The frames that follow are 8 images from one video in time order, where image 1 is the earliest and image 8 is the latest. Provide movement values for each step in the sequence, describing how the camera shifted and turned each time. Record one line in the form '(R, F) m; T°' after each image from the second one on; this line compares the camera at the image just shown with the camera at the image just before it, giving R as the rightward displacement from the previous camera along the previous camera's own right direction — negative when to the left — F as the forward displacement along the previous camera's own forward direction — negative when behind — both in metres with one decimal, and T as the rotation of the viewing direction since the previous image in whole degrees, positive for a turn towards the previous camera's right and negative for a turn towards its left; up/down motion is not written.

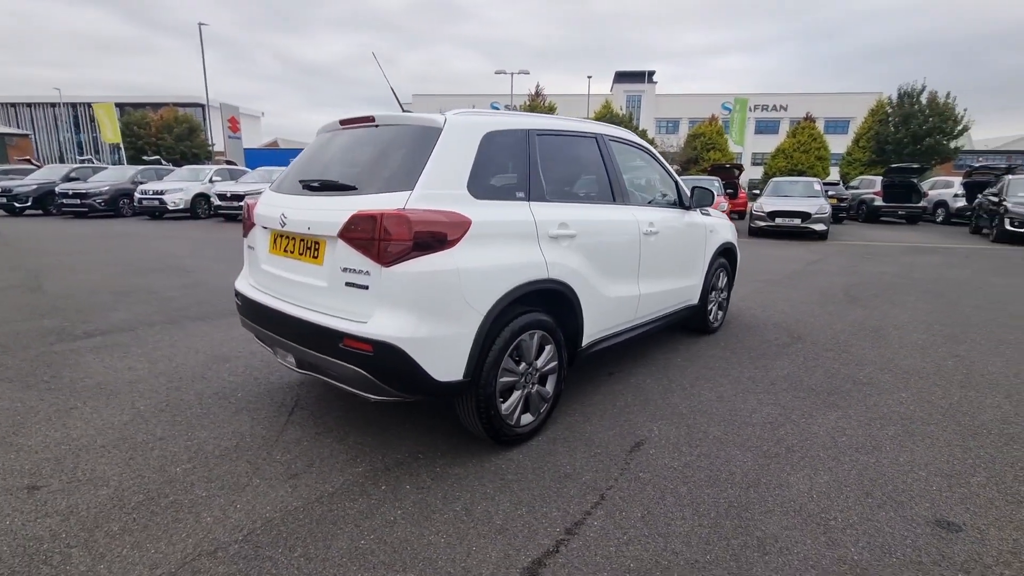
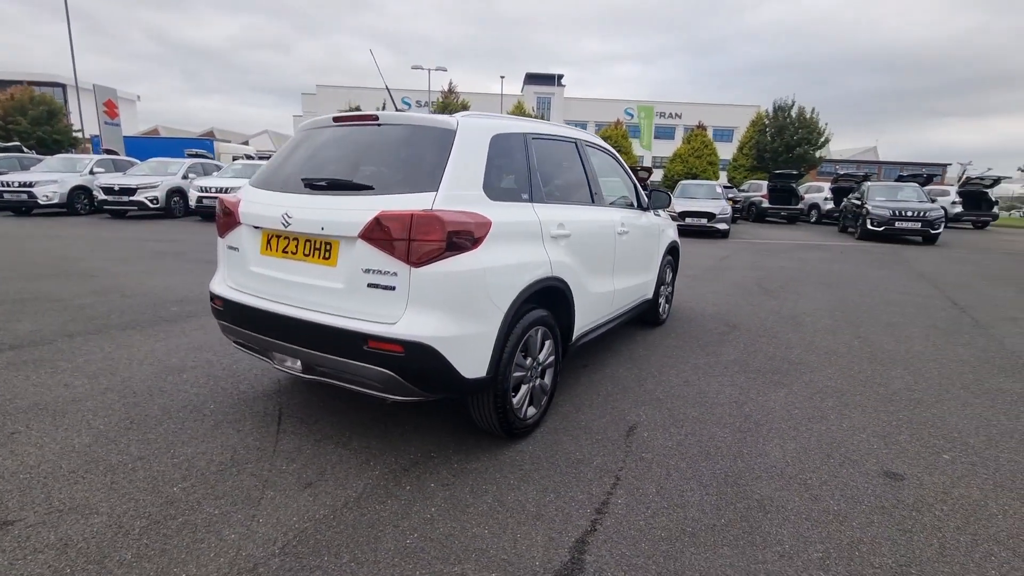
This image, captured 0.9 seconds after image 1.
(-0.6, -0.1) m; +10°
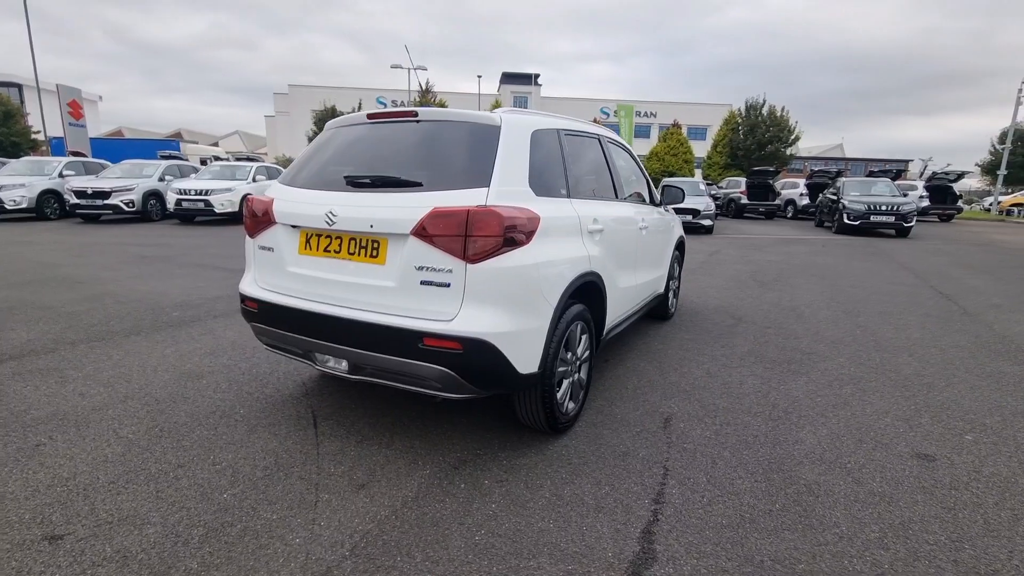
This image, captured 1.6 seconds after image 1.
(-0.4, 0.0) m; +3°
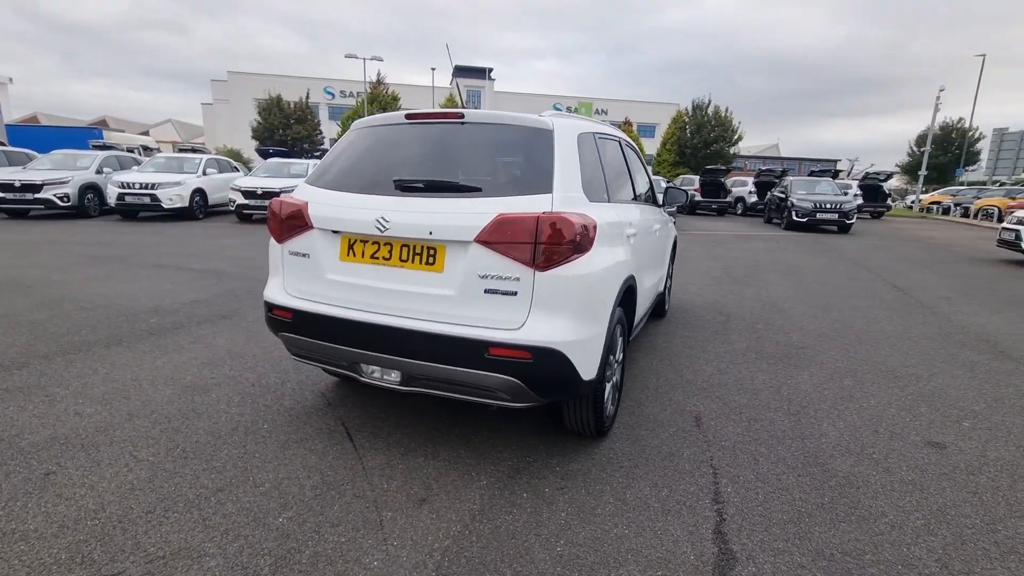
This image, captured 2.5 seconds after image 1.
(-0.6, +0.1) m; +6°
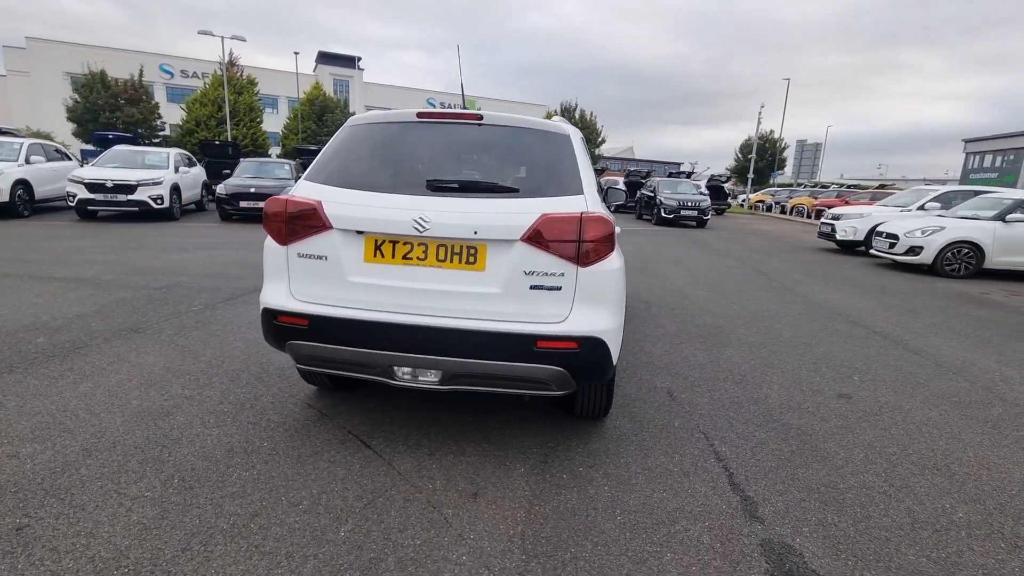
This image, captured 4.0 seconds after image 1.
(-0.9, 0.0) m; +14°
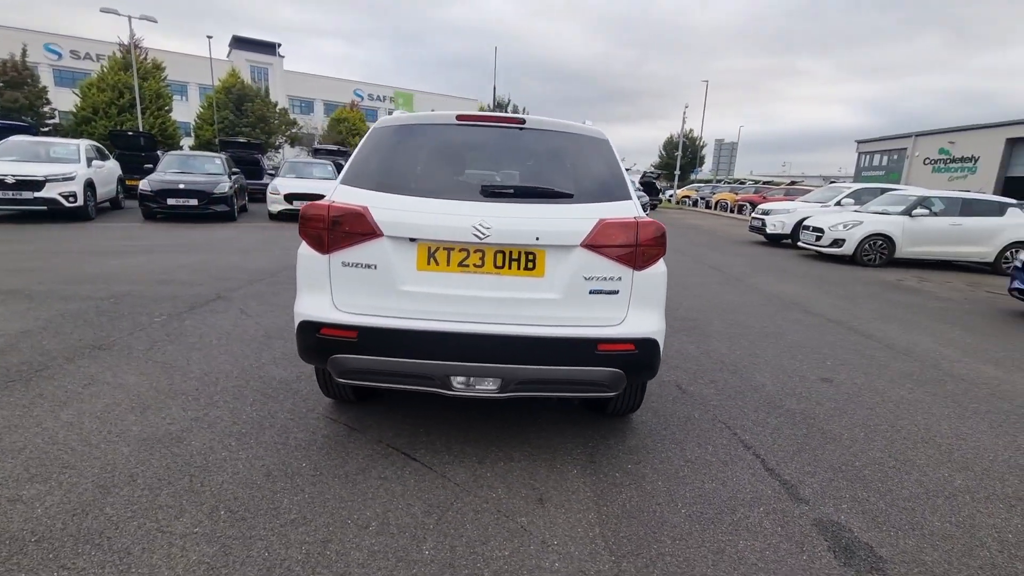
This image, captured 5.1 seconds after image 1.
(-0.7, 0.0) m; +8°
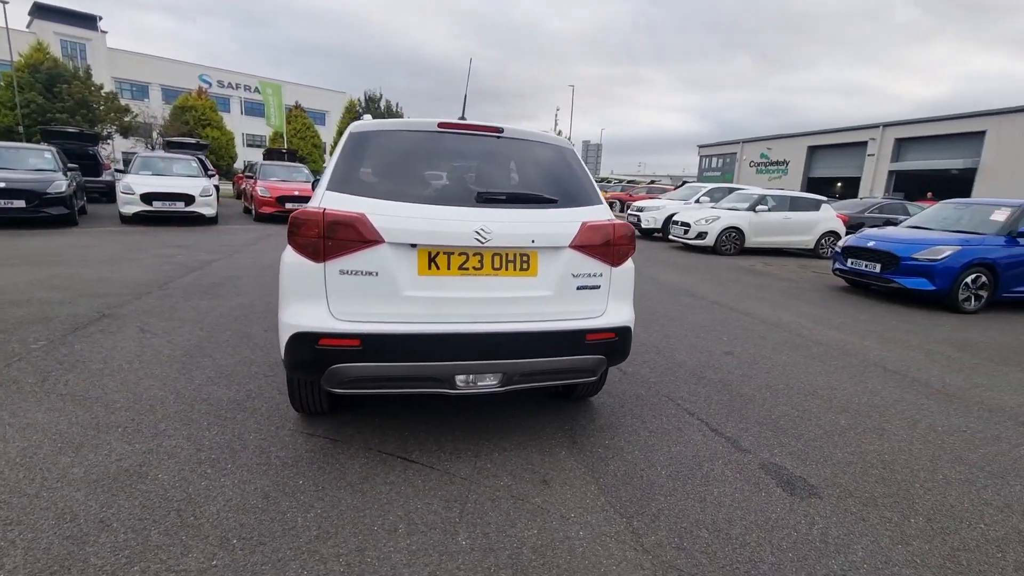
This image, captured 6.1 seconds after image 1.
(-0.6, -0.1) m; +14°
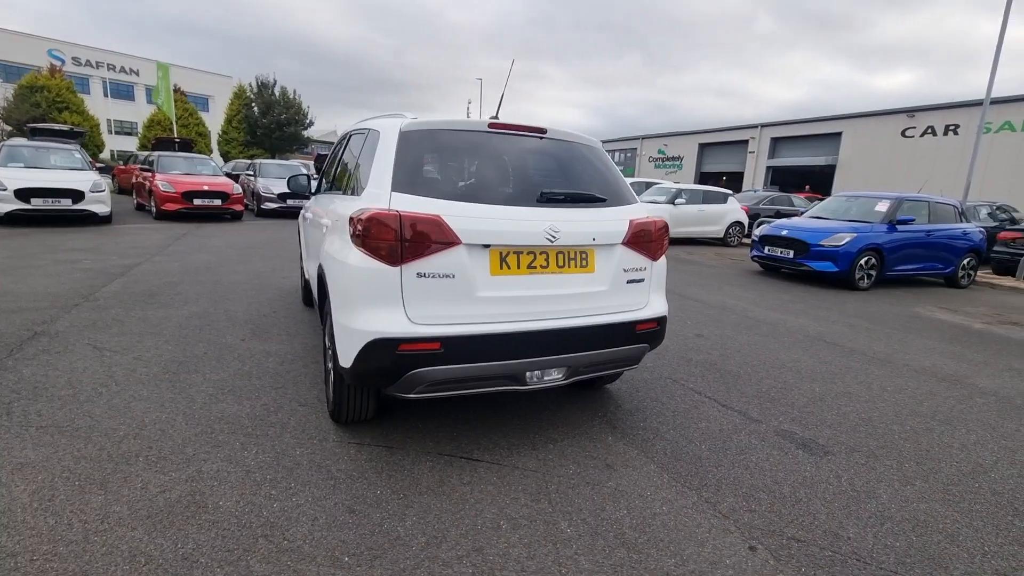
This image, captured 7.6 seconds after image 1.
(-0.9, 0.0) m; +11°
